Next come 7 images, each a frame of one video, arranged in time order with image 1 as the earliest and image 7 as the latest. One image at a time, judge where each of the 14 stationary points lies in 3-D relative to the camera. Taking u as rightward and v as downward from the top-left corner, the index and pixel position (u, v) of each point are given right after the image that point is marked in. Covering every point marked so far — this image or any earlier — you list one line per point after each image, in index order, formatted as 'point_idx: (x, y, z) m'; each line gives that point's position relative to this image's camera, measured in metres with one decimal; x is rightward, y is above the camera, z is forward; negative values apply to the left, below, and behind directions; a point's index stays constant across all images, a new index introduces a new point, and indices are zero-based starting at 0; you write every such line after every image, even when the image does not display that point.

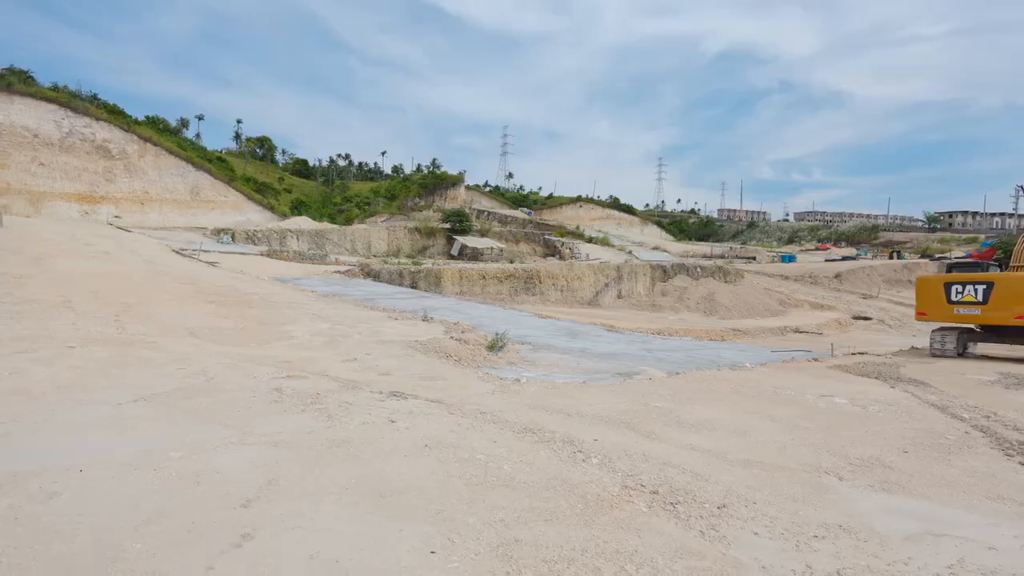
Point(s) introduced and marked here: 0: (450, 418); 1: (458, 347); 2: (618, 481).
0: (-0.5, -1.1, +4.5) m
1: (-0.9, -1.0, +8.8) m
2: (+0.7, -1.3, +3.3) m
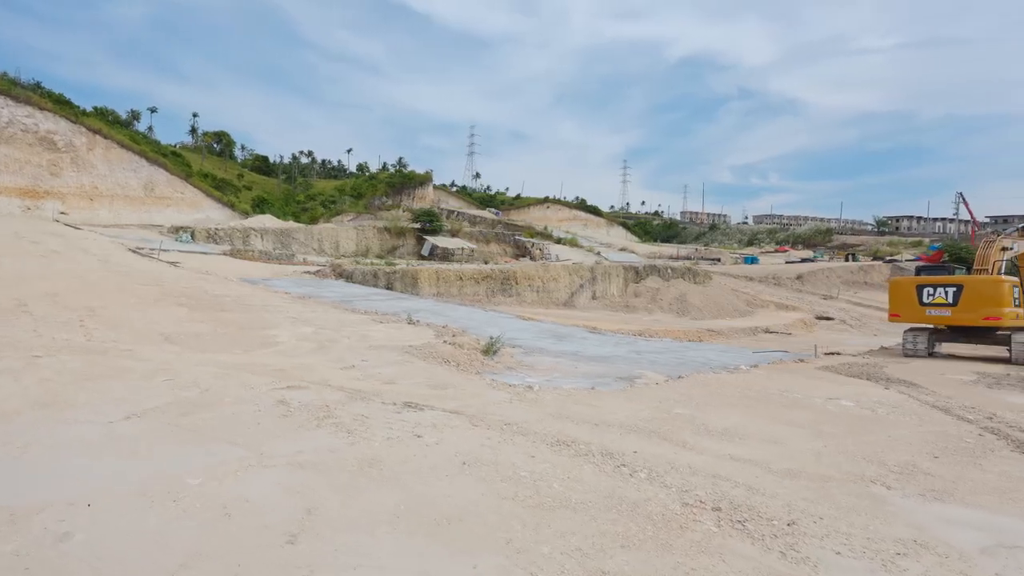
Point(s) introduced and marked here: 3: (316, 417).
0: (-0.3, -1.2, +4.2) m
1: (-0.9, -1.1, +8.5) m
2: (+1.0, -1.3, +3.2) m
3: (-1.7, -1.1, +4.4) m
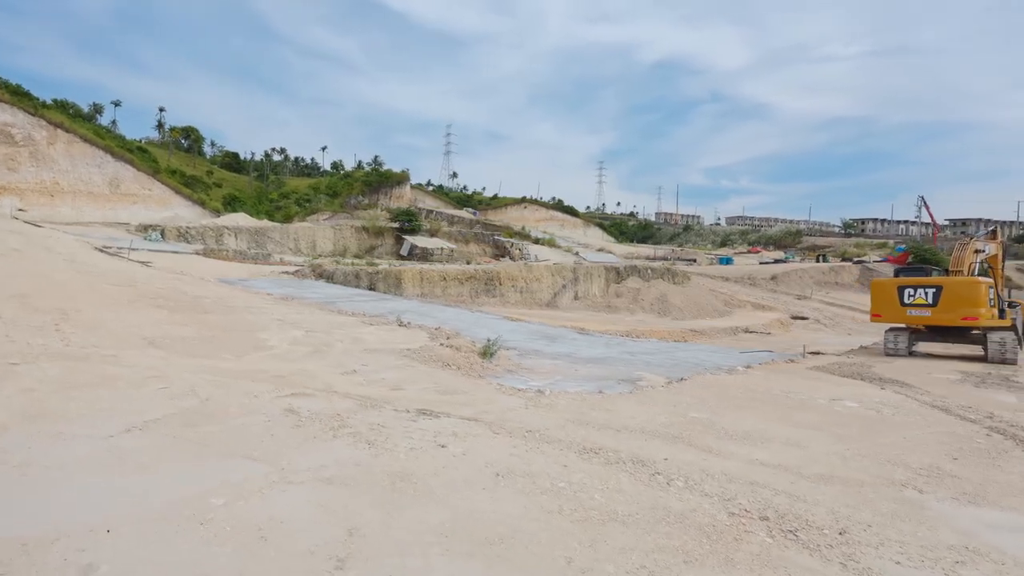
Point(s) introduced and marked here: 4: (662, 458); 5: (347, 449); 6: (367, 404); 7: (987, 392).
0: (-0.1, -1.2, +4.1) m
1: (-1.0, -1.1, +8.3) m
2: (+1.3, -1.3, +3.1) m
3: (-1.5, -1.1, +4.2) m
4: (+1.1, -1.3, +3.9) m
5: (-1.2, -1.2, +3.7) m
6: (-1.4, -1.1, +5.0) m
7: (+7.2, -1.6, +7.8) m
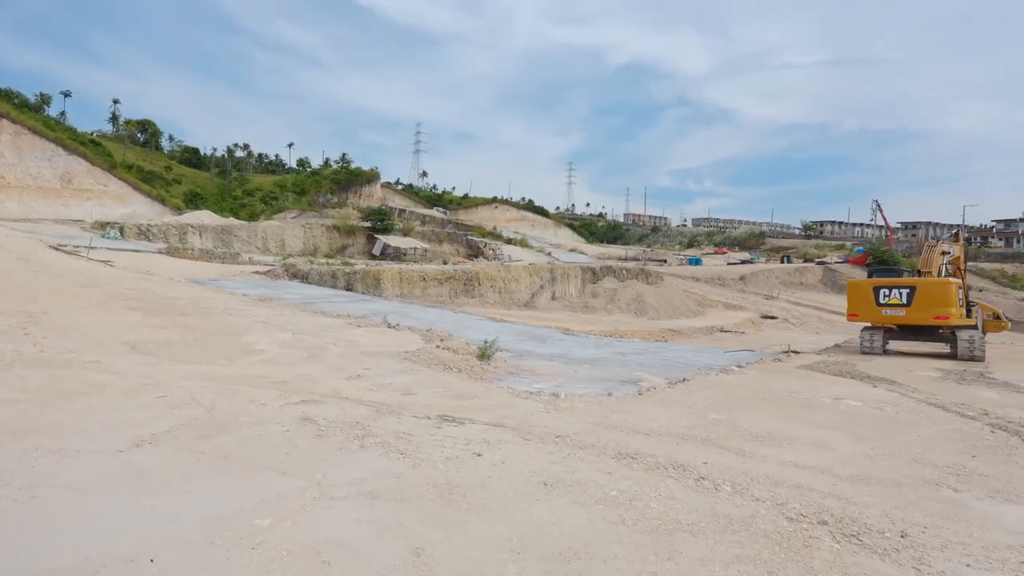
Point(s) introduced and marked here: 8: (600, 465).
0: (+0.2, -1.2, +4.0) m
1: (-0.9, -1.1, +8.1) m
2: (+1.6, -1.4, +3.1) m
3: (-1.2, -1.2, +4.0) m
4: (+1.4, -1.3, +3.8) m
5: (-0.9, -1.2, +3.5) m
6: (-1.2, -1.2, +4.8) m
7: (+7.3, -1.6, +8.1) m
8: (+0.6, -1.3, +3.7) m
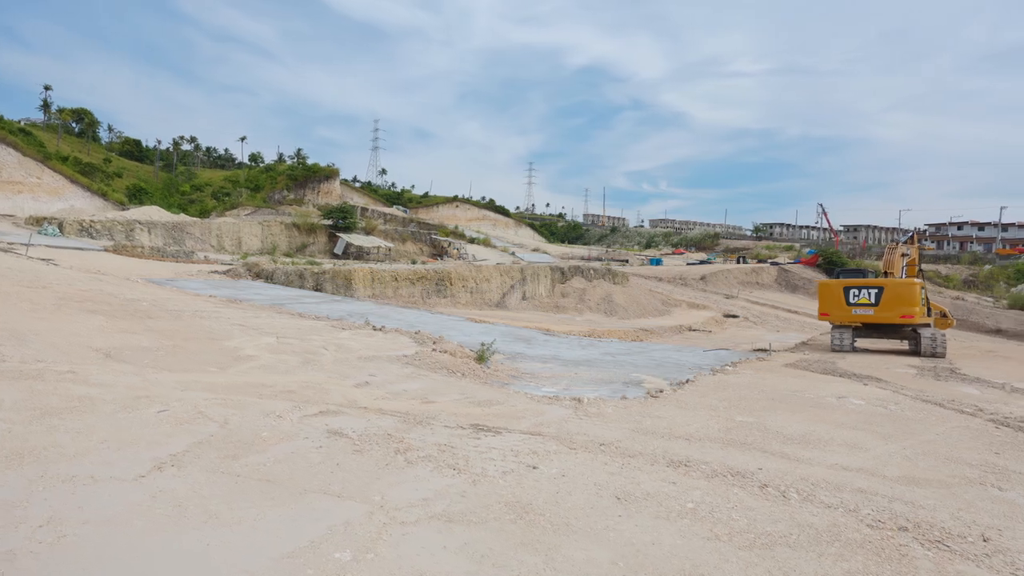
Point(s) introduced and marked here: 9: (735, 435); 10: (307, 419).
0: (+0.6, -1.3, +3.8) m
1: (-0.9, -1.1, +7.9) m
2: (+2.0, -1.4, +3.0) m
3: (-0.9, -1.2, +3.7) m
4: (+1.8, -1.3, +3.8) m
5: (-0.5, -1.2, +3.3) m
6: (-0.9, -1.2, +4.5) m
7: (+7.3, -1.6, +8.5) m
8: (+1.0, -1.3, +3.6) m
9: (+2.0, -1.3, +4.7) m
10: (-1.8, -1.1, +4.4) m
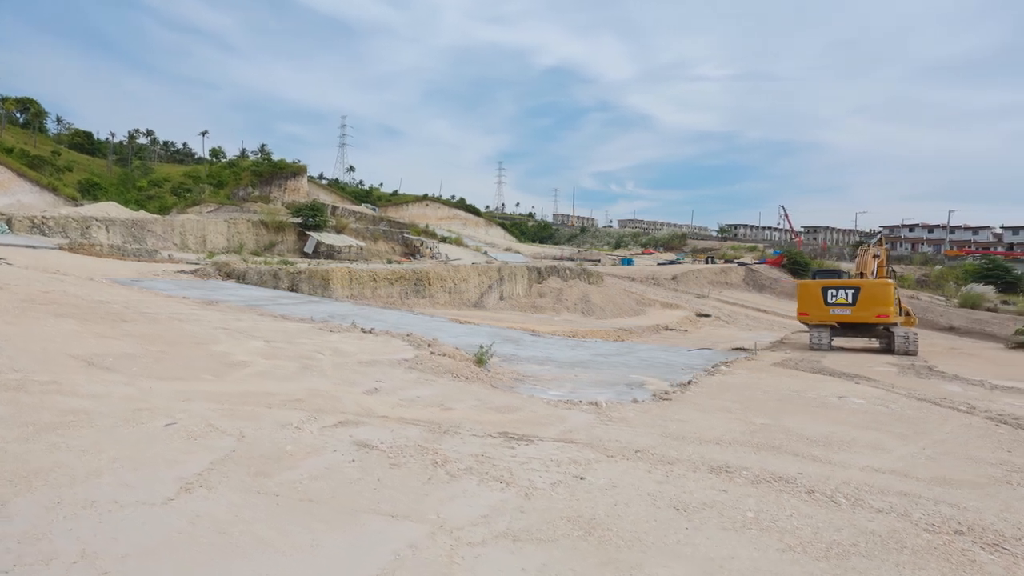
0: (+0.8, -1.3, +3.7) m
1: (-0.9, -1.2, +7.7) m
2: (+2.4, -1.4, +3.0) m
3: (-0.6, -1.2, +3.5) m
4: (+2.1, -1.4, +3.8) m
5: (-0.2, -1.2, +3.1) m
6: (-0.6, -1.2, +4.4) m
7: (+7.3, -1.6, +8.8) m
8: (+1.3, -1.3, +3.5) m
9: (+2.3, -1.4, +4.7) m
10: (-1.5, -1.2, +4.2) m
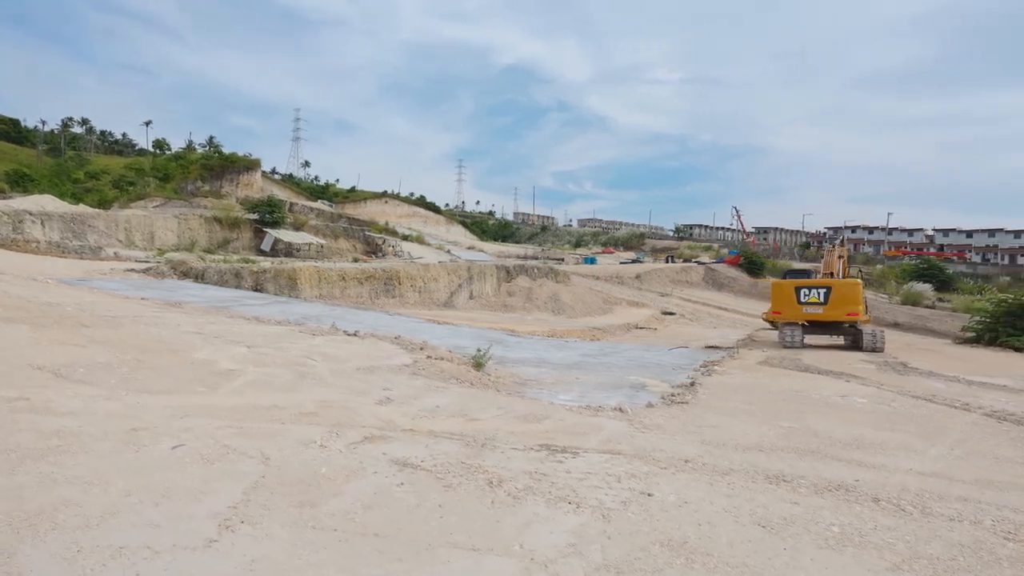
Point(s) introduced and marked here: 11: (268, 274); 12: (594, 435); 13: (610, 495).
0: (+1.2, -1.3, +3.6) m
1: (-0.8, -1.2, +7.4) m
2: (+2.8, -1.4, +3.0) m
3: (-0.2, -1.2, +3.3) m
4: (+2.5, -1.4, +3.7) m
5: (+0.3, -1.3, +2.9) m
6: (-0.3, -1.2, +4.1) m
7: (+7.2, -1.6, +9.1) m
8: (+1.7, -1.4, +3.4) m
9: (+2.6, -1.4, +4.6) m
10: (-1.2, -1.2, +3.8) m
11: (-9.3, +0.5, +19.8) m
12: (+0.7, -1.3, +4.5) m
13: (+0.6, -1.3, +3.2) m
